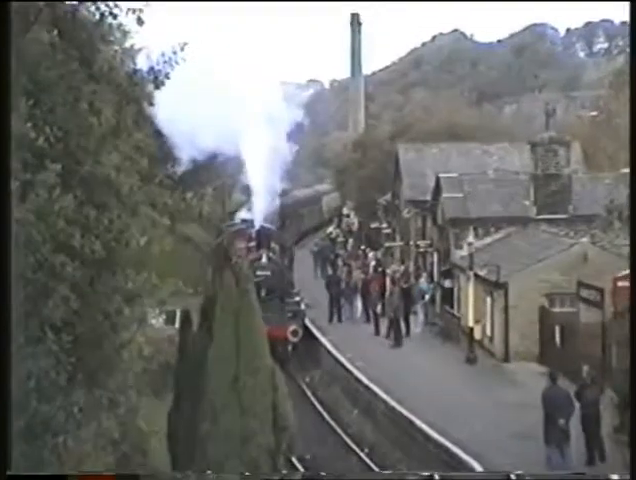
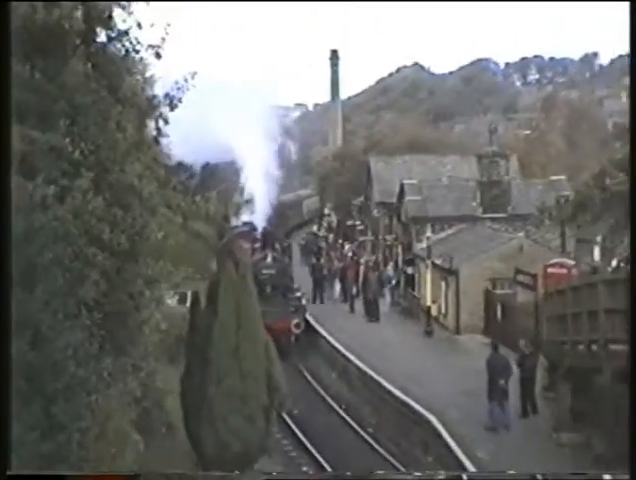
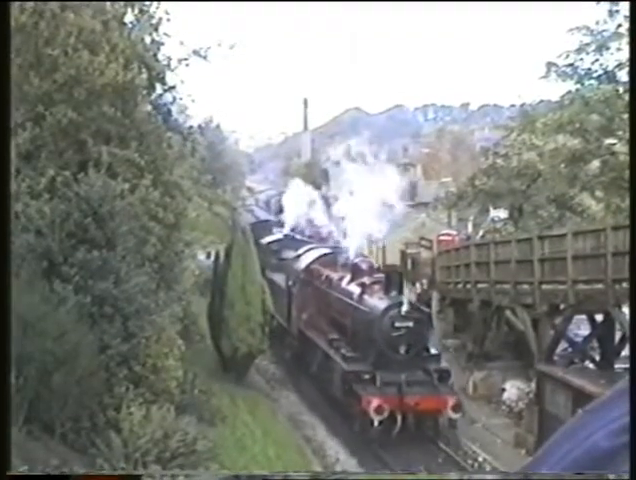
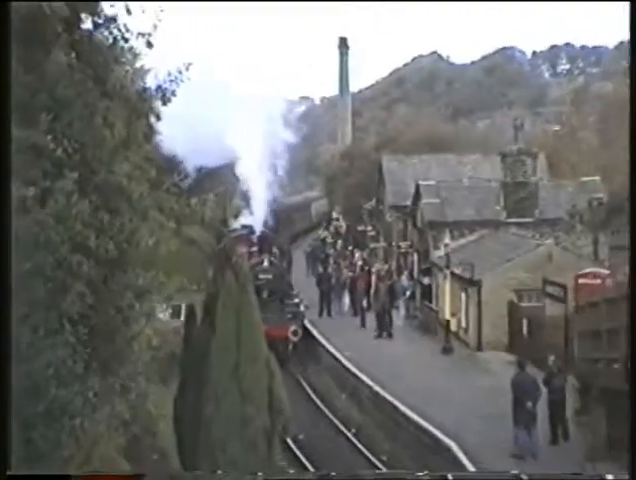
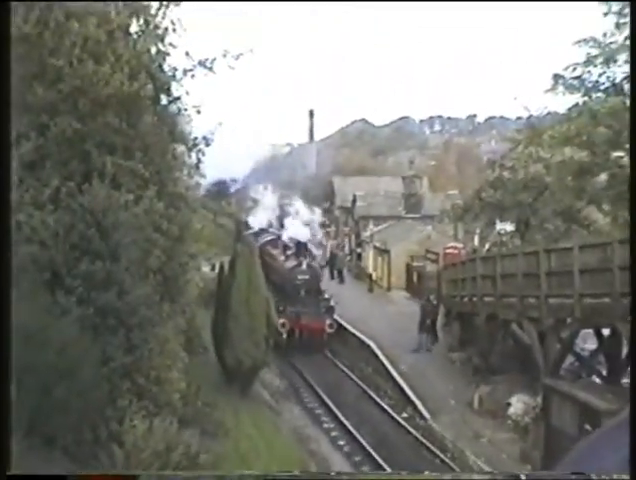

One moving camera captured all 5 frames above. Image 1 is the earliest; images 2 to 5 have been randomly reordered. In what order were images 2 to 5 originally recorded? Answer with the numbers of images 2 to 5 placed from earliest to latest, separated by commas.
4, 2, 5, 3
